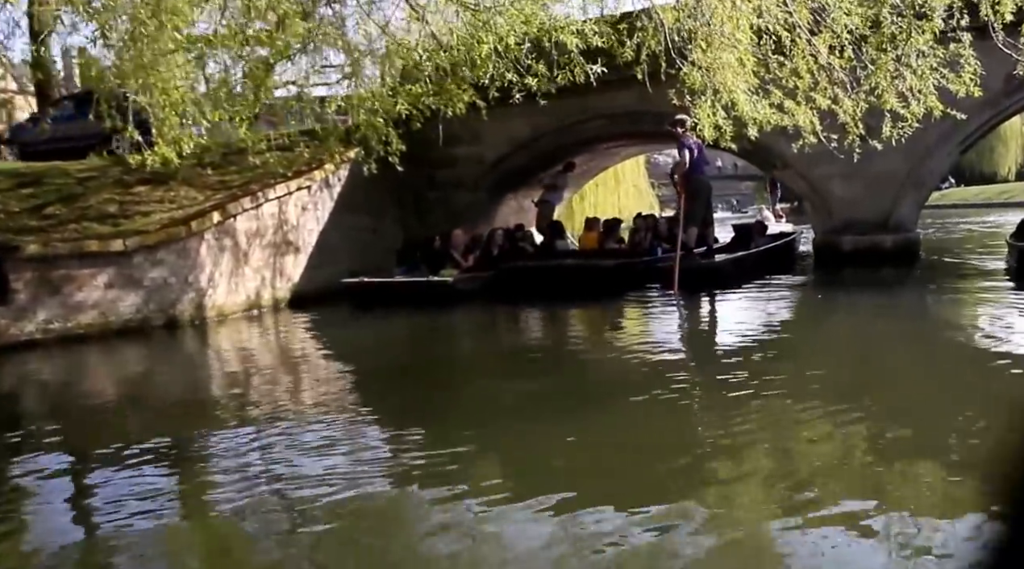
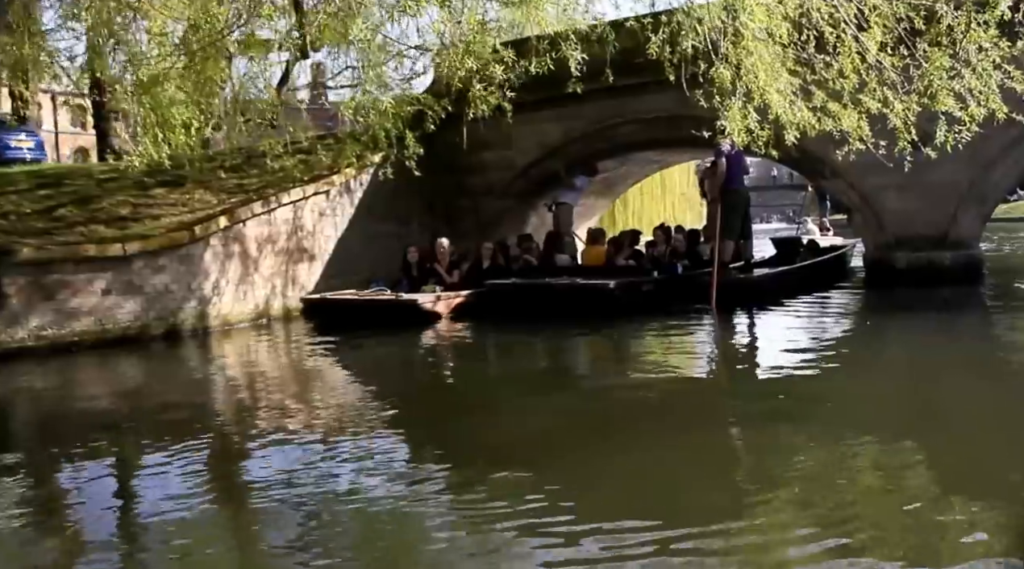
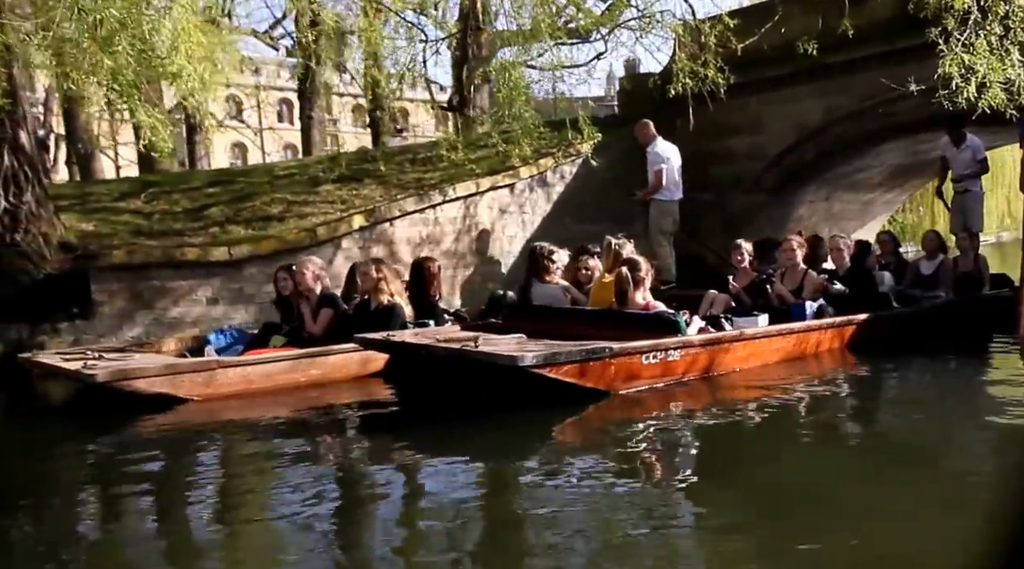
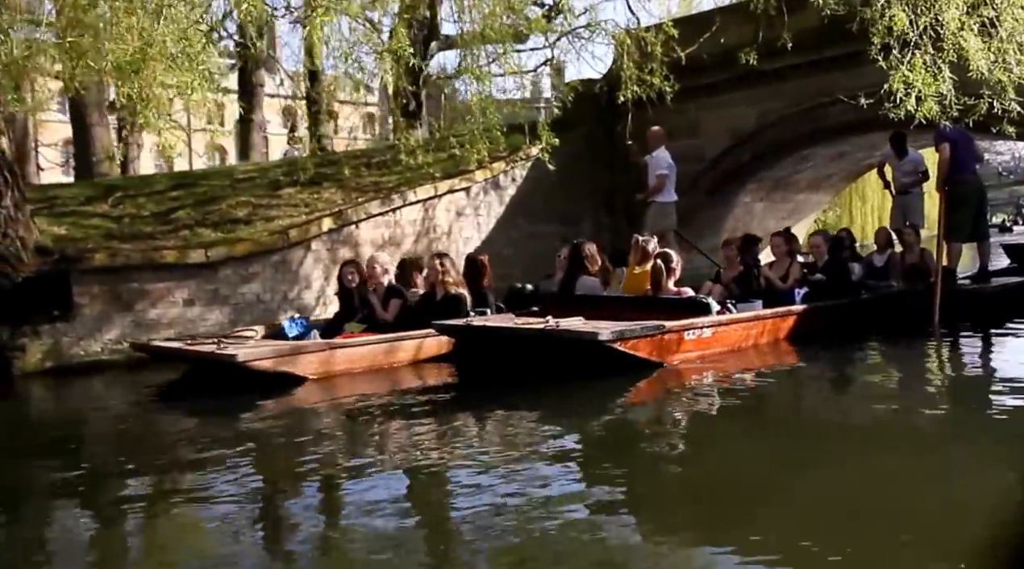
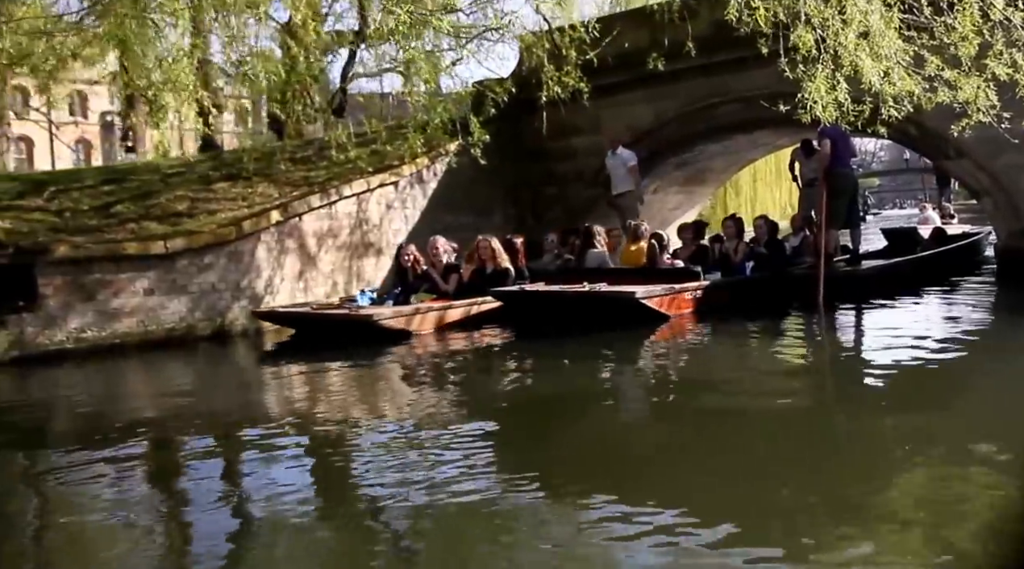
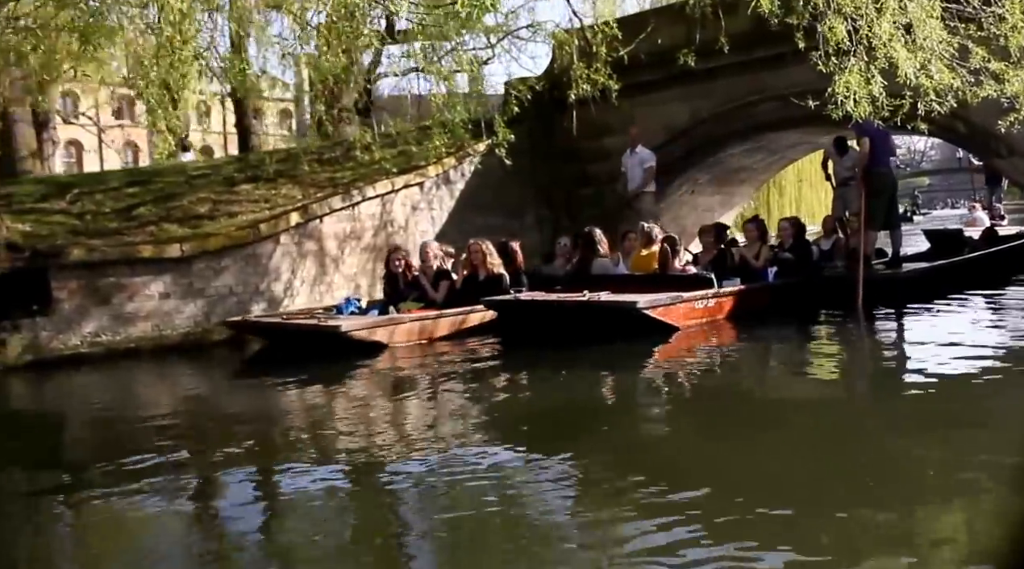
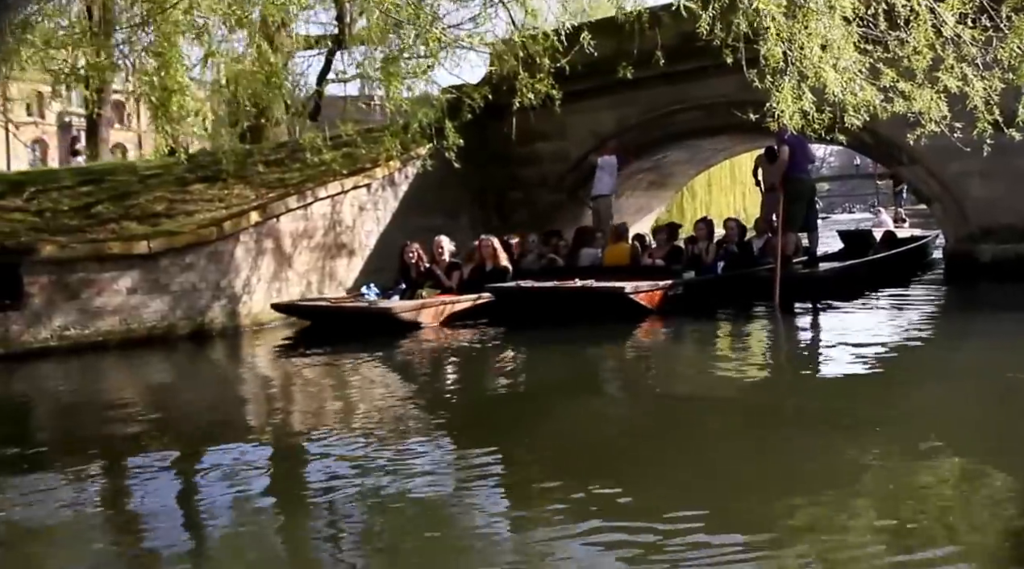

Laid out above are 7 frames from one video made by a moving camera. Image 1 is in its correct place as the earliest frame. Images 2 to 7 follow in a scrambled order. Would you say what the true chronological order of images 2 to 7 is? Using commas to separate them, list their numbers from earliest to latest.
2, 7, 5, 6, 4, 3
